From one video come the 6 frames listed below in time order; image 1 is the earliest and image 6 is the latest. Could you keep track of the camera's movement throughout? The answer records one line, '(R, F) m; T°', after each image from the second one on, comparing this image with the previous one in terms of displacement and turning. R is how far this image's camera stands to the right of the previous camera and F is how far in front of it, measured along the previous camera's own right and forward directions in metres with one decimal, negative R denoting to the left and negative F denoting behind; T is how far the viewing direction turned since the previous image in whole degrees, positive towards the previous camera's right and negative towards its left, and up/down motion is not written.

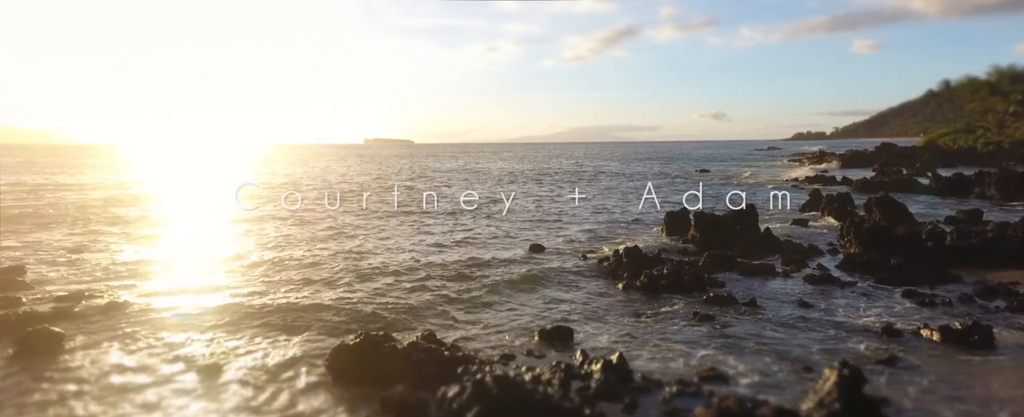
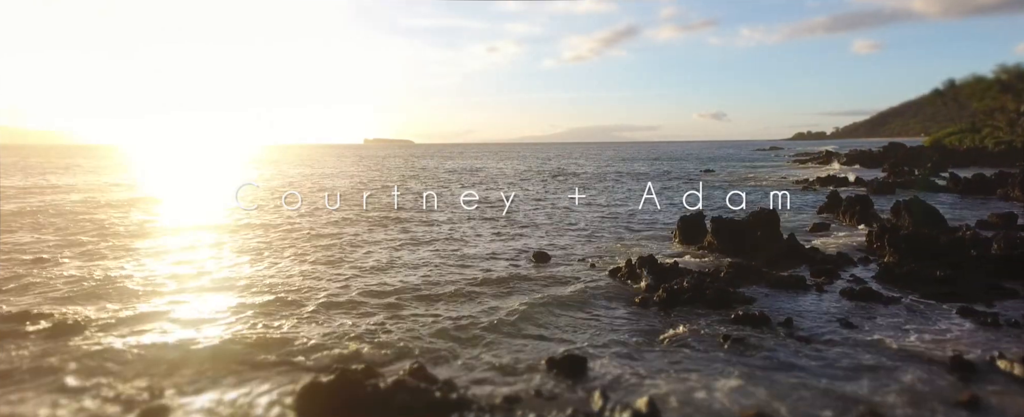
(-0.1, +2.0) m; 0°
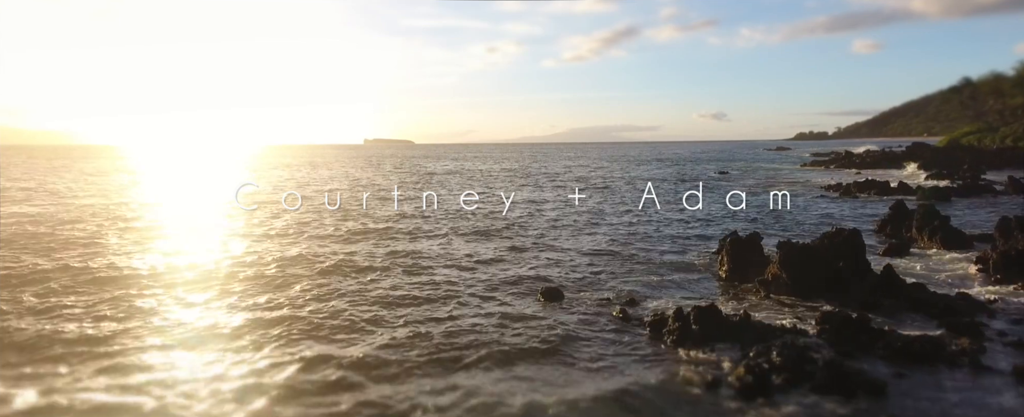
(0.0, +6.2) m; 0°
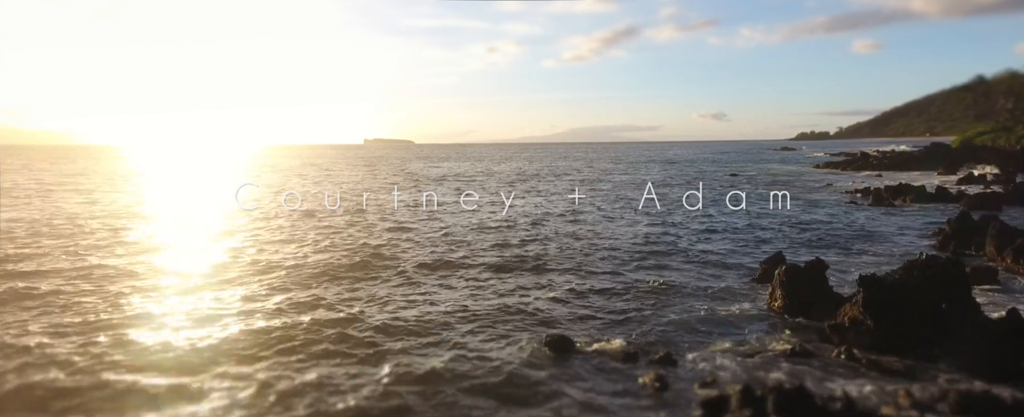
(+0.1, +4.6) m; 0°
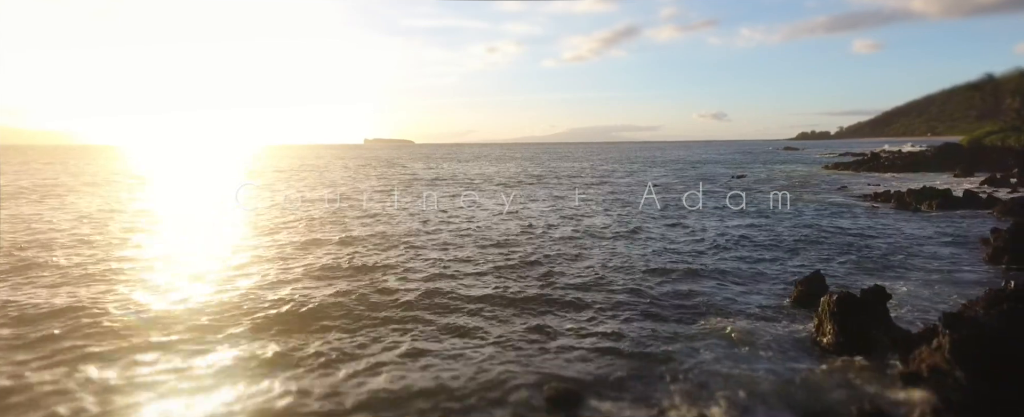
(+0.1, +2.9) m; 0°
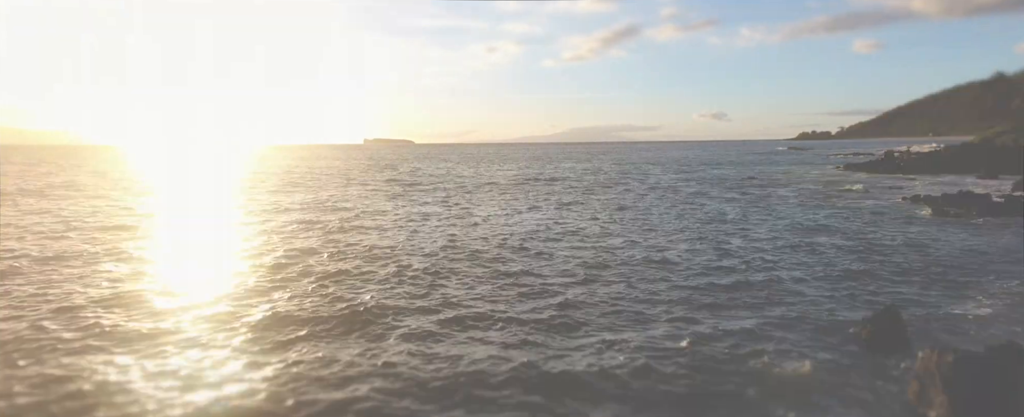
(-0.1, +3.4) m; 0°
